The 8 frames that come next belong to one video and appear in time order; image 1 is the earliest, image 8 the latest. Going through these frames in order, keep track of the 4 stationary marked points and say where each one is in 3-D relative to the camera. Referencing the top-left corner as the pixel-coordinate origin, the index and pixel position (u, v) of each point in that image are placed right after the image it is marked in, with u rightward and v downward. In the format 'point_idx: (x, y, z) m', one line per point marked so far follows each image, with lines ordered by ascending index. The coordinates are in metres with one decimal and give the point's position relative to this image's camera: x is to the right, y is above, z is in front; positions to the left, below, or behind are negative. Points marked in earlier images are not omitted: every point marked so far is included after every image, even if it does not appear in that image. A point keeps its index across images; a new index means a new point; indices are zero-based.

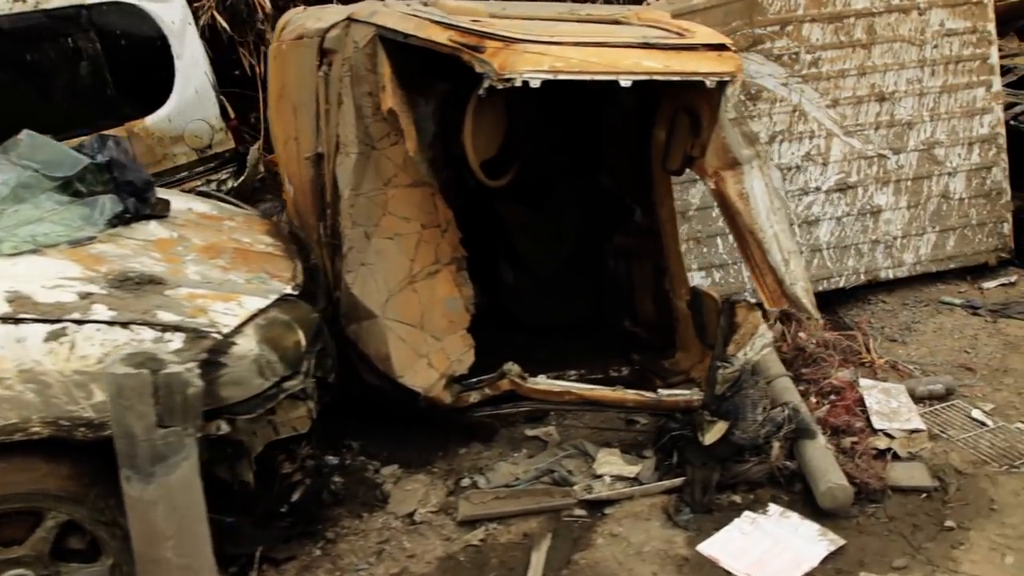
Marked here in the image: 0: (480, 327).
0: (-0.1, -0.2, +3.4) m
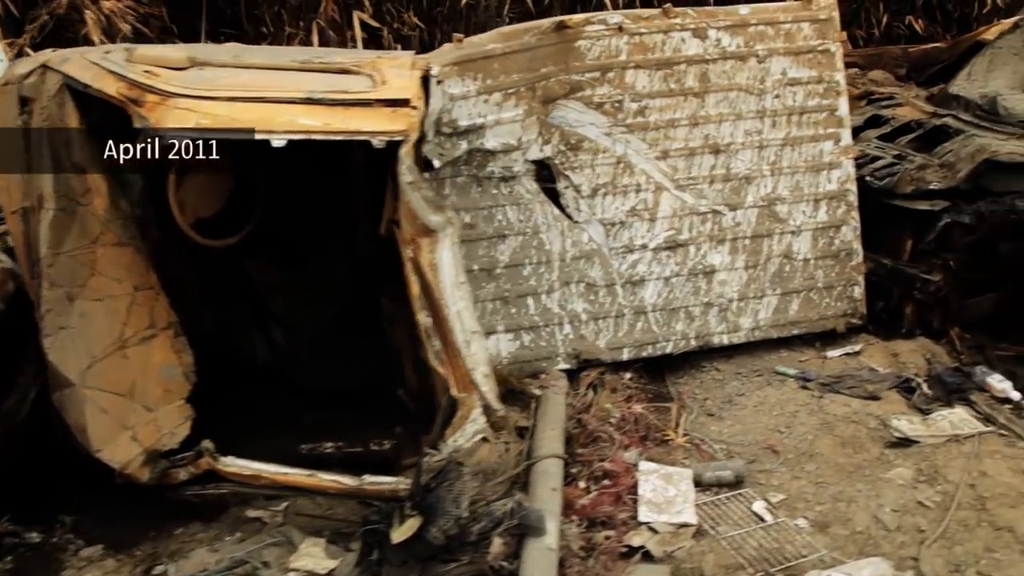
0: (-1.0, -0.4, +3.2) m
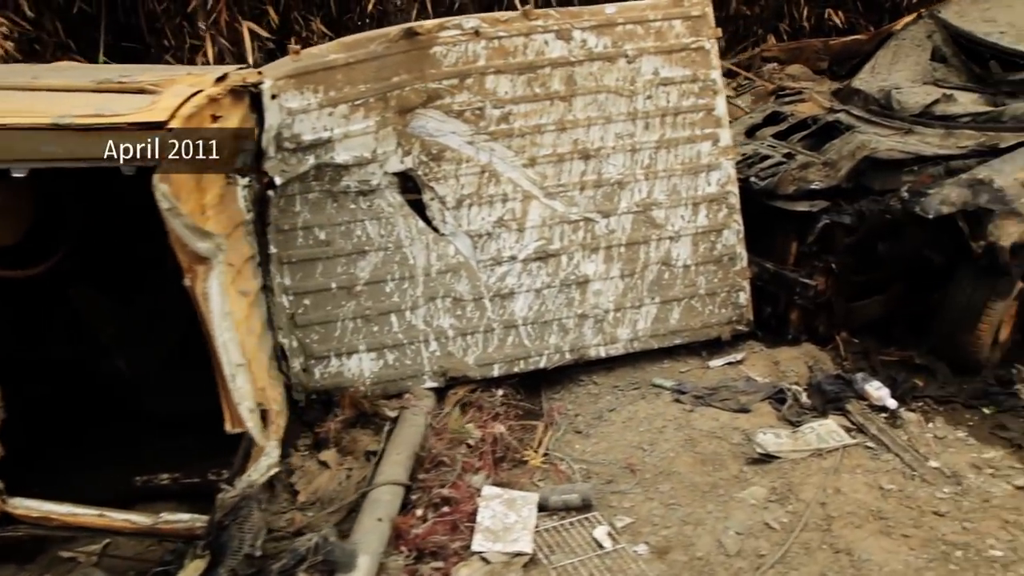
0: (-1.5, -0.5, +3.1) m
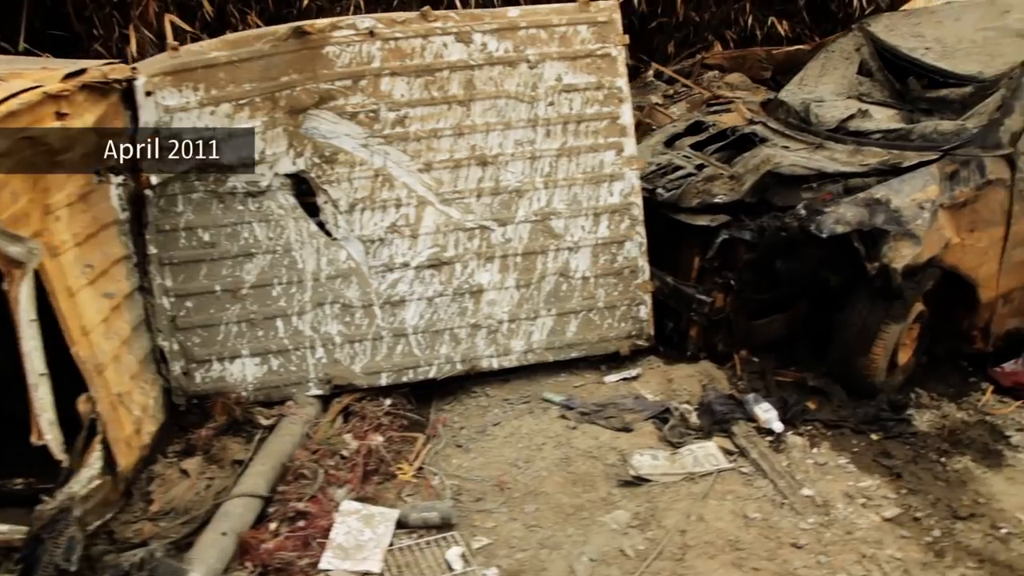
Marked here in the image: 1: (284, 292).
0: (-2.0, -0.5, +3.0) m
1: (-0.9, 0.0, +3.3) m
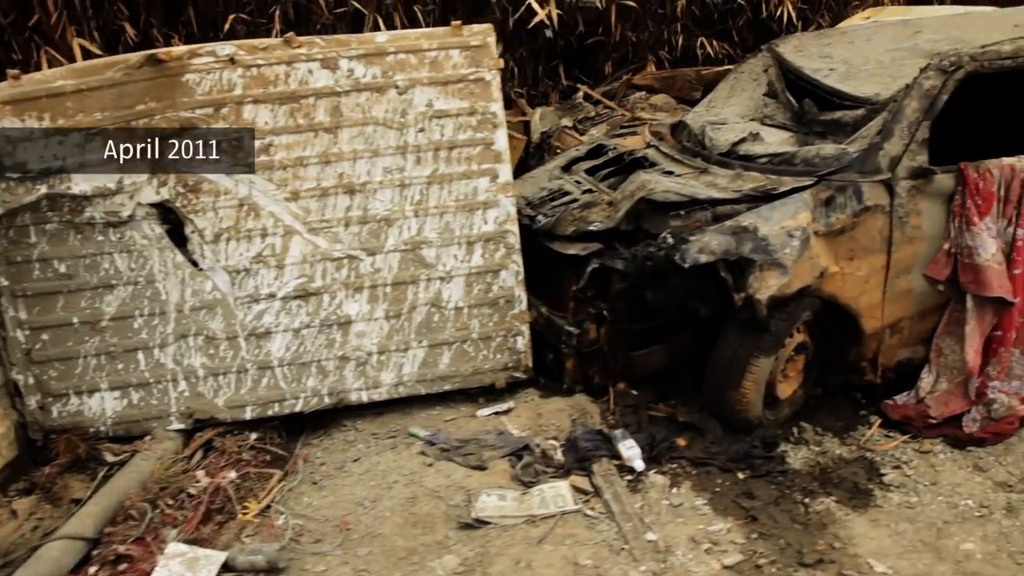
0: (-2.5, -0.6, +3.0) m
1: (-1.4, -0.1, +3.3) m
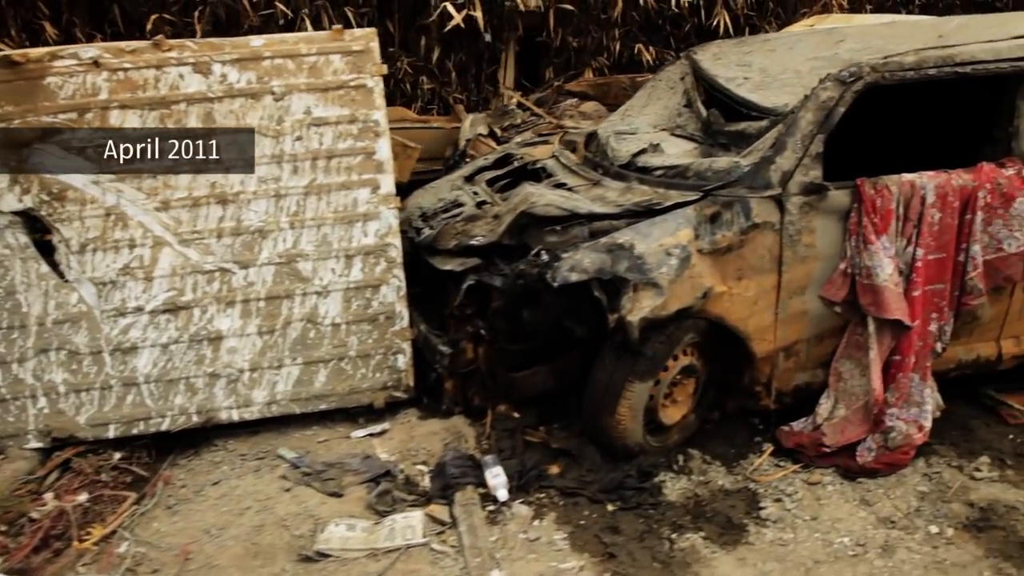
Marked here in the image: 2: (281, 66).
0: (-3.0, -0.6, +2.8) m
1: (-1.9, -0.2, +3.1) m
2: (-0.9, +0.8, +3.2) m
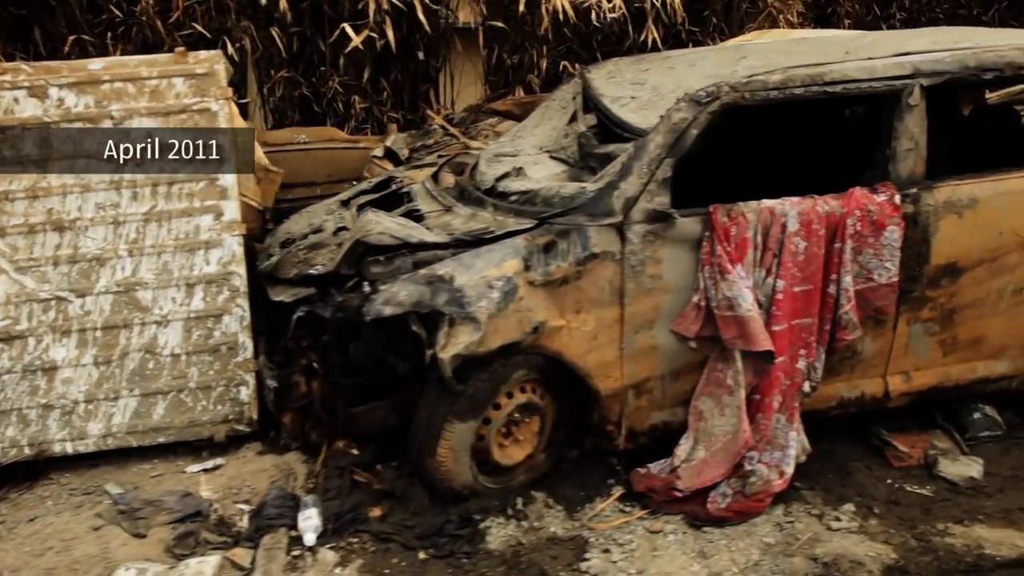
0: (-3.6, -0.7, +2.8) m
1: (-2.4, -0.3, +3.1) m
2: (-1.4, +0.7, +3.1) m
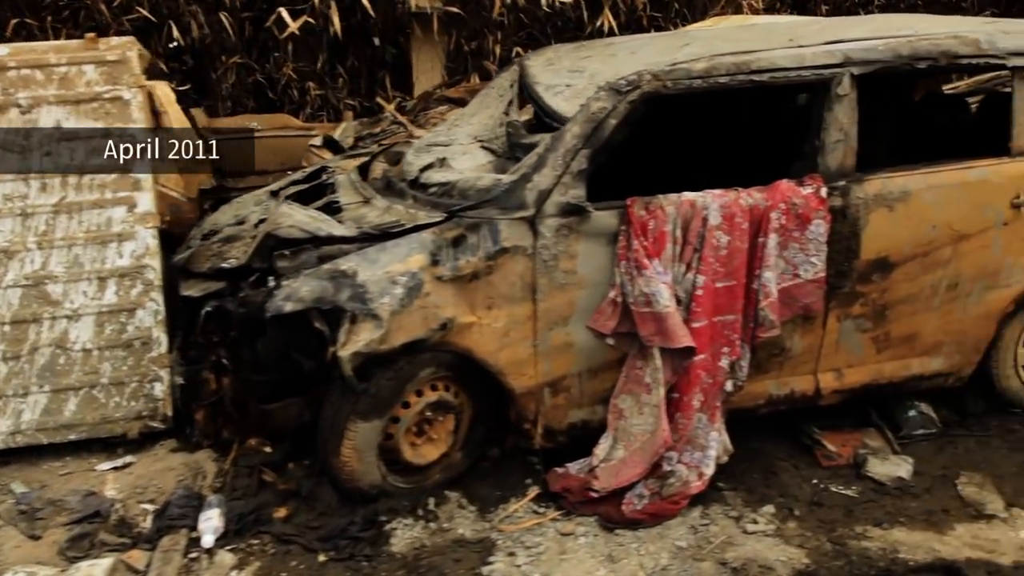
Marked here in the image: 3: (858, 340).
0: (-3.8, -0.7, +2.8) m
1: (-2.7, -0.3, +3.0) m
2: (-1.7, +0.7, +3.0) m
3: (+1.3, -0.2, +3.1) m
